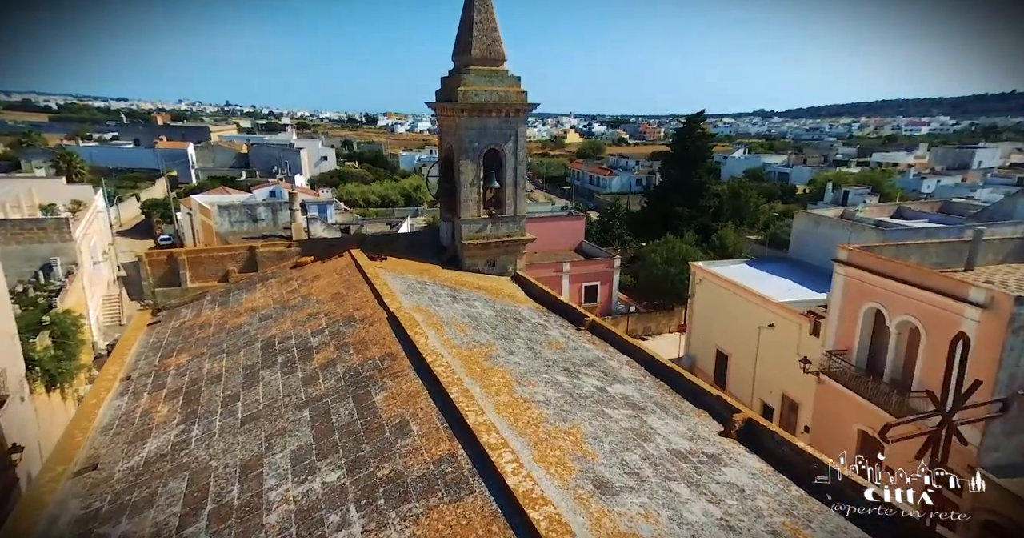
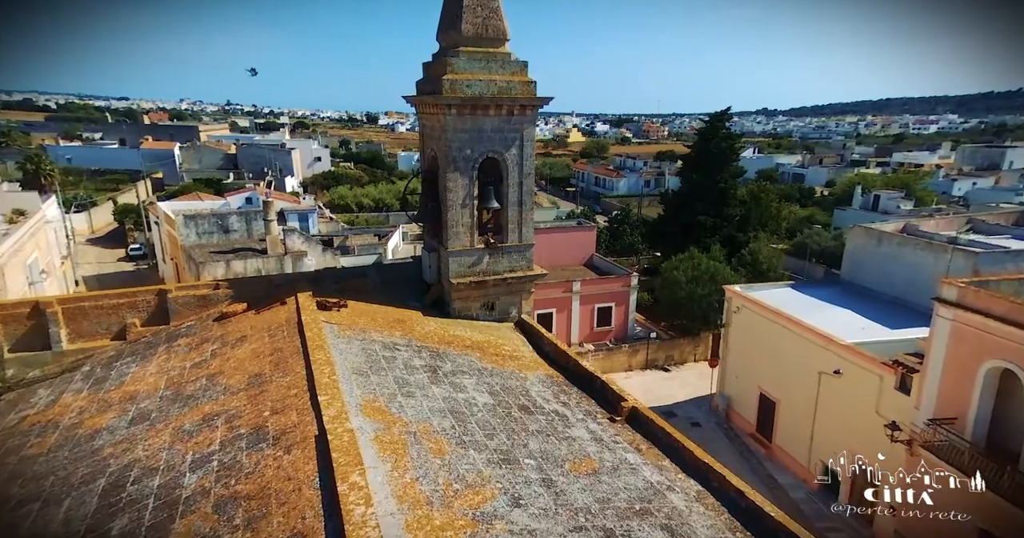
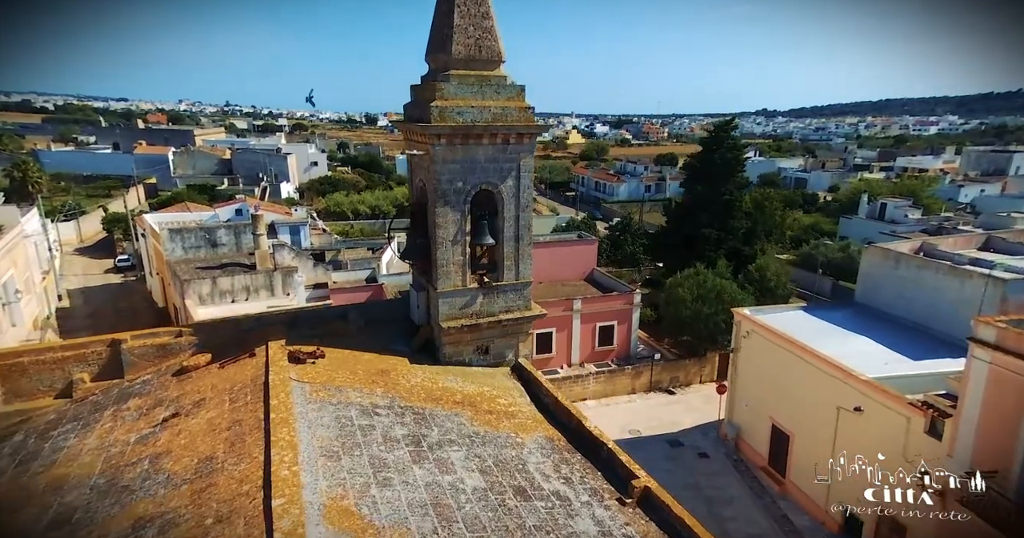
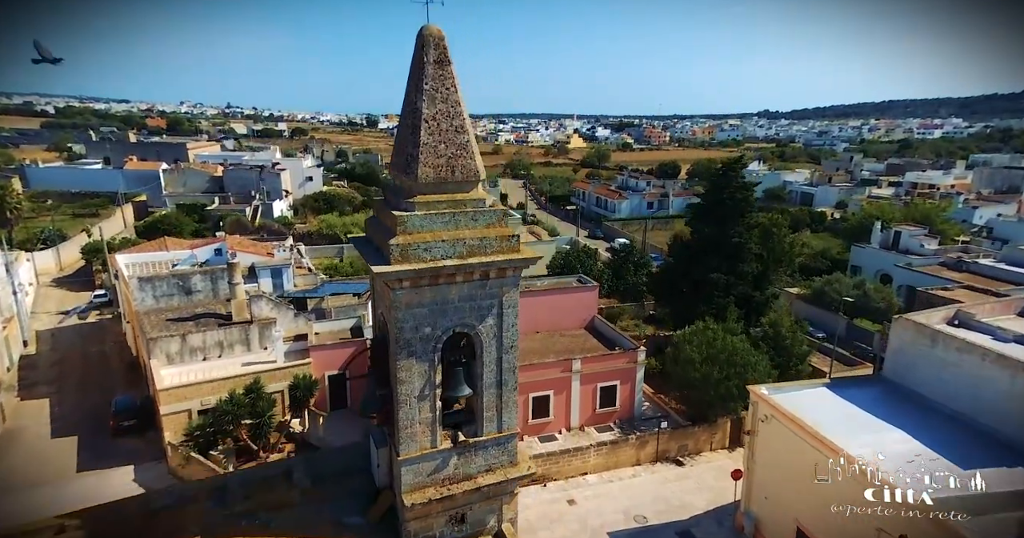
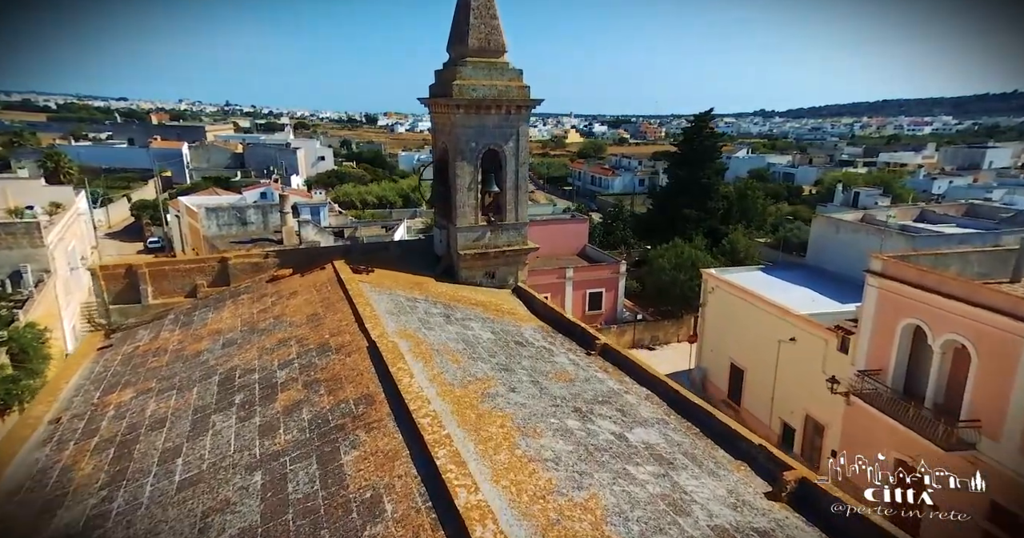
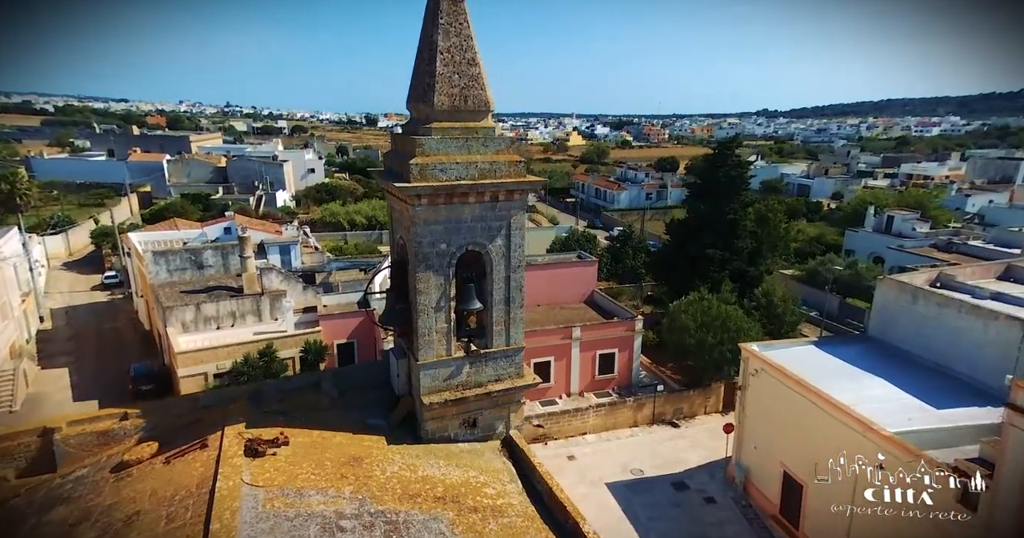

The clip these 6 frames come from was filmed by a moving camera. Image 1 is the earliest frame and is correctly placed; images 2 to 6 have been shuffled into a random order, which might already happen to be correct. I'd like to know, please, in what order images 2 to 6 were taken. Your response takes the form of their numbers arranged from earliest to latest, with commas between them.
5, 2, 3, 6, 4
